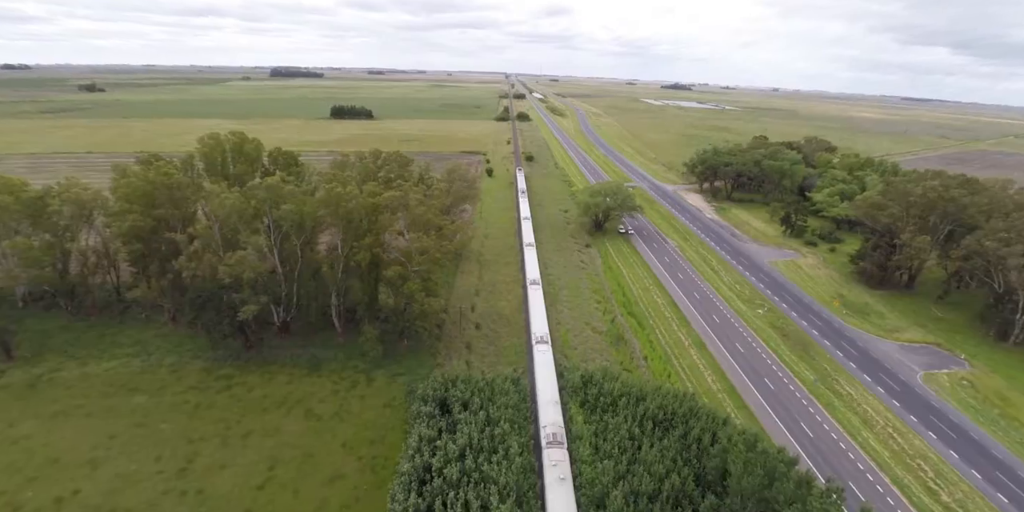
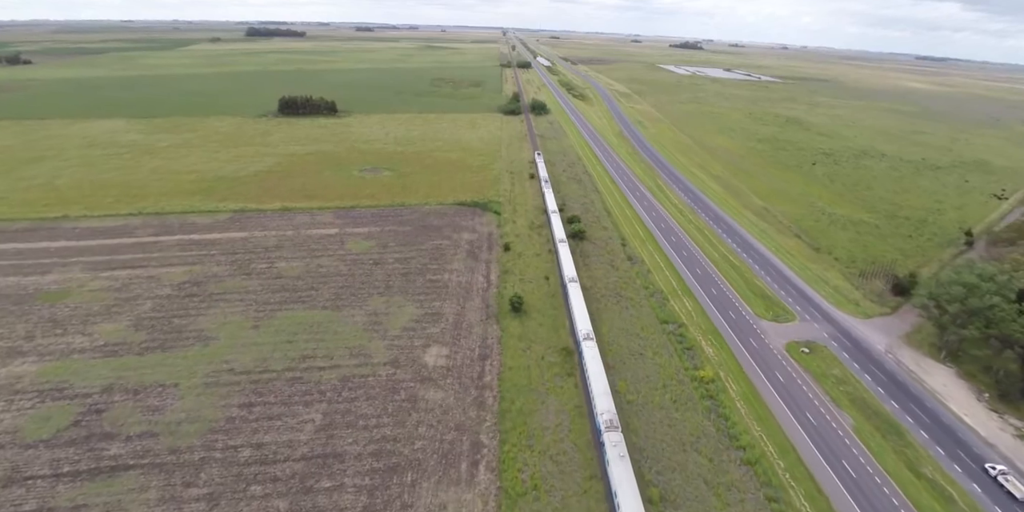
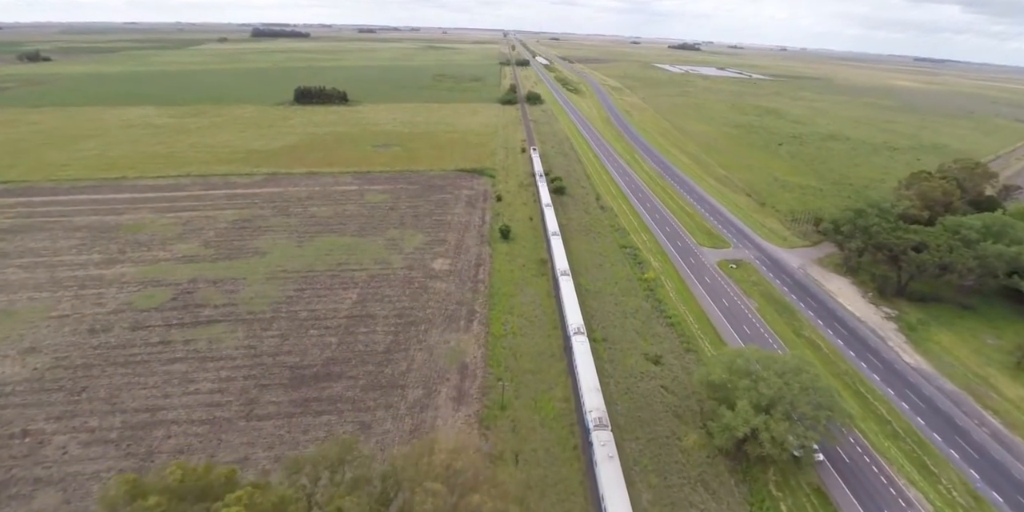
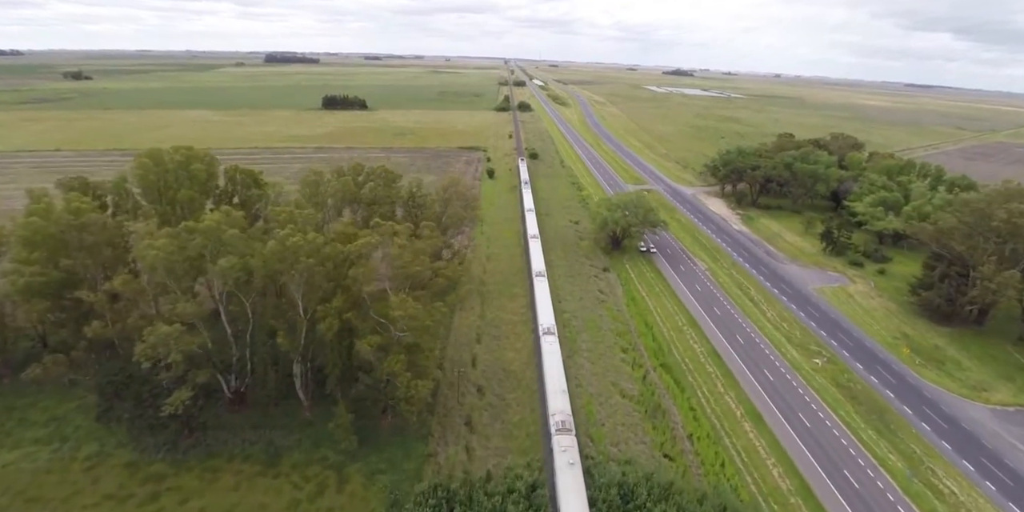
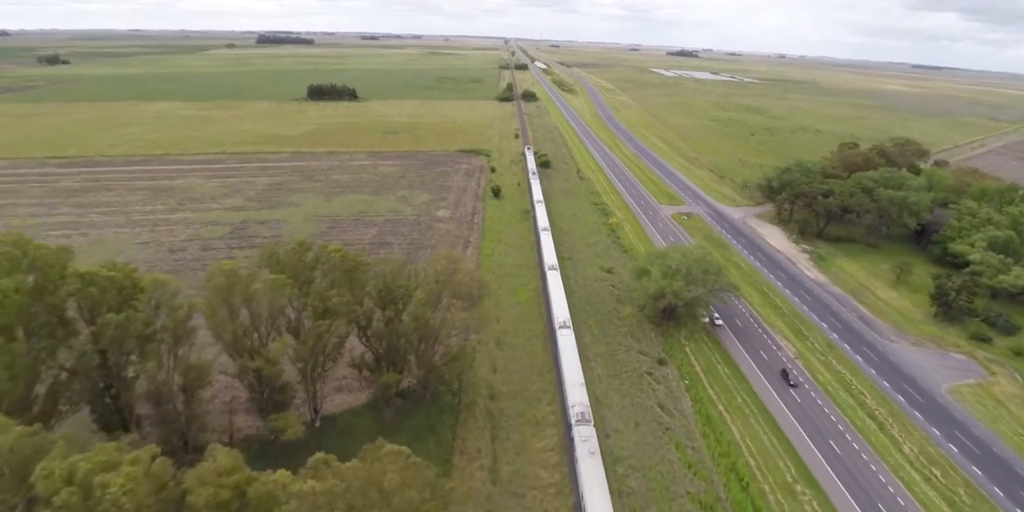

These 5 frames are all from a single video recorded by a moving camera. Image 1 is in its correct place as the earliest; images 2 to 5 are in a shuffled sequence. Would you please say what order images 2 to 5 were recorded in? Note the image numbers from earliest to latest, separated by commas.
4, 5, 3, 2
